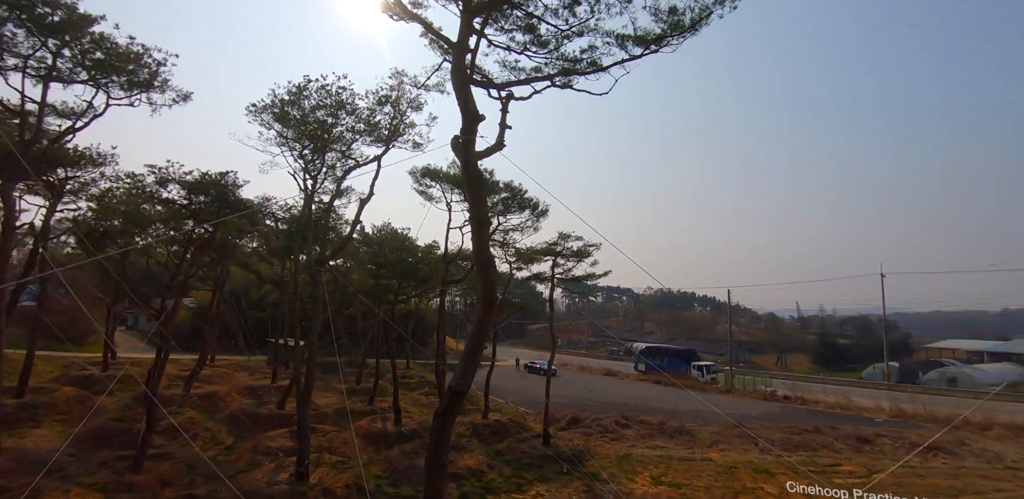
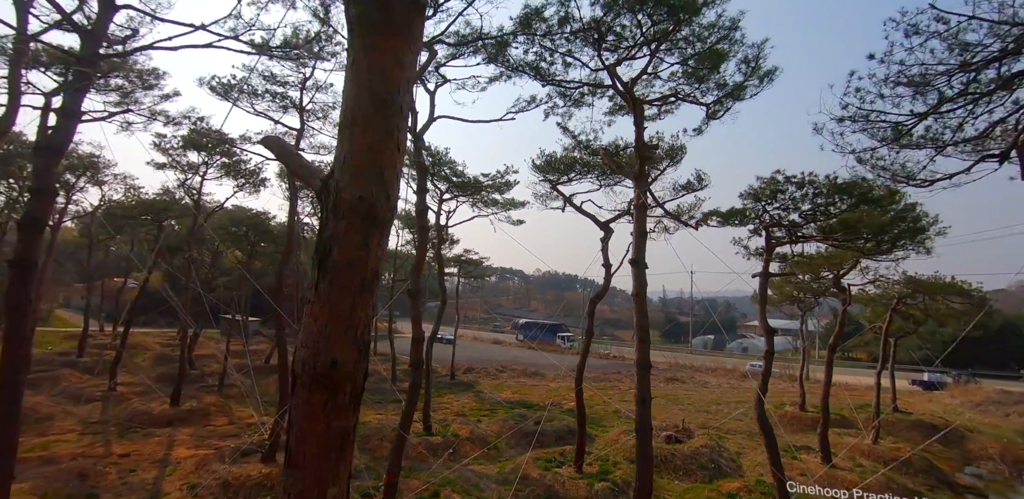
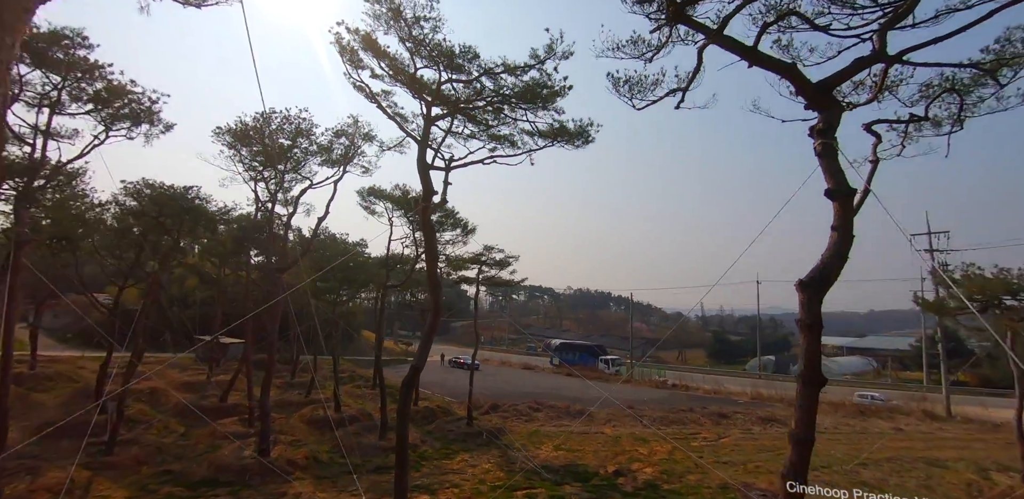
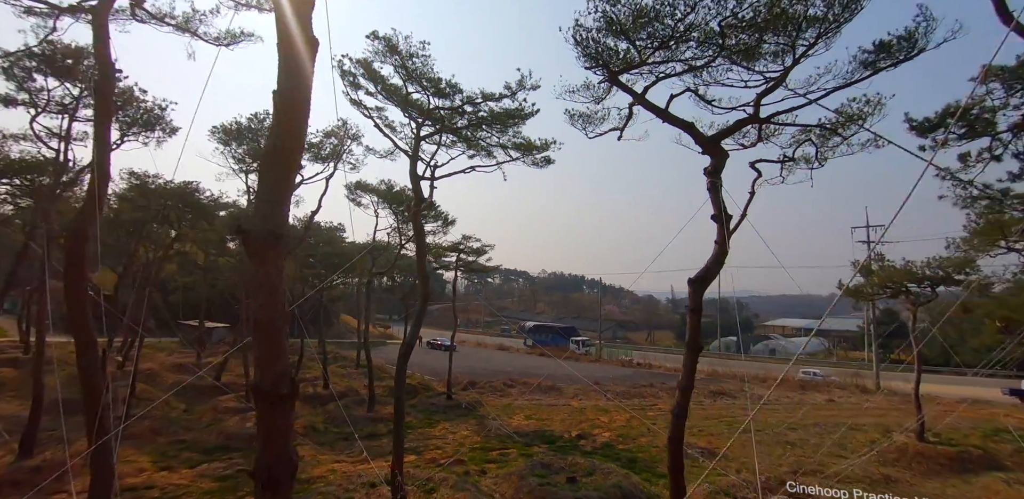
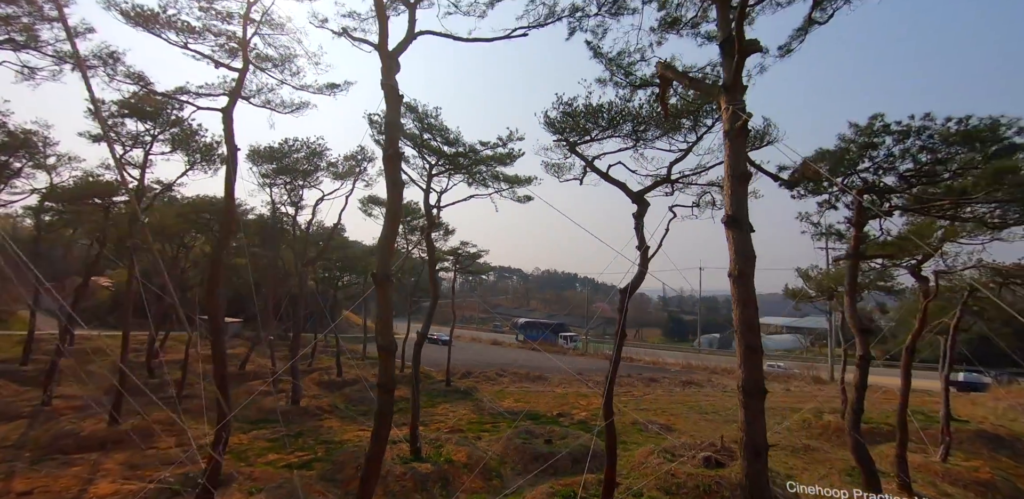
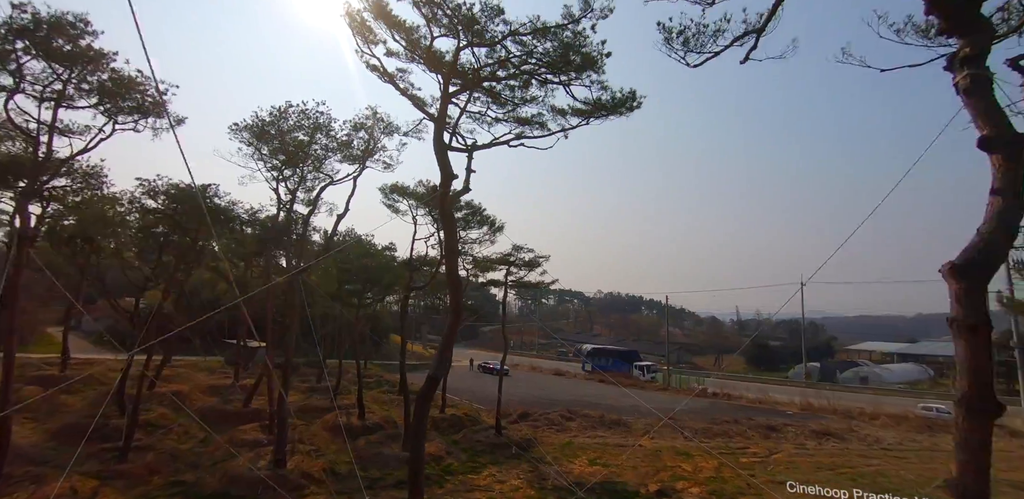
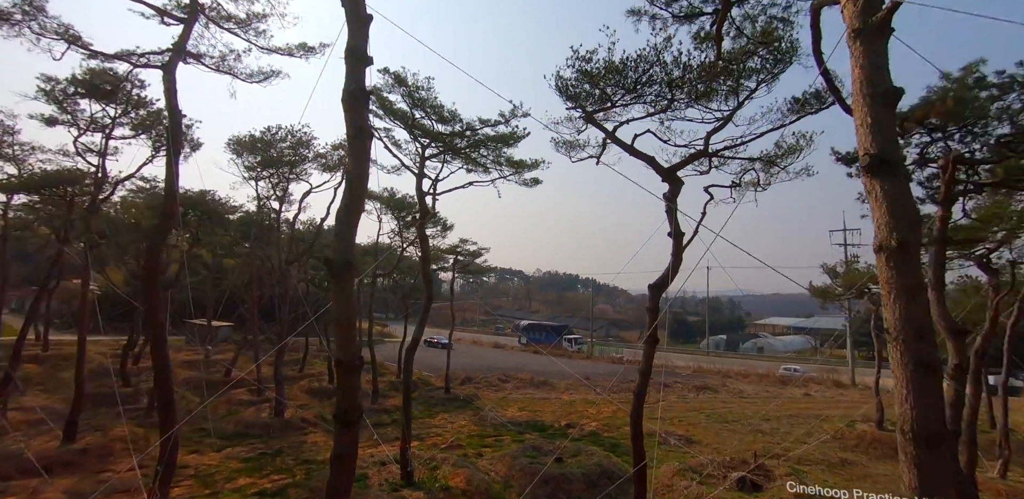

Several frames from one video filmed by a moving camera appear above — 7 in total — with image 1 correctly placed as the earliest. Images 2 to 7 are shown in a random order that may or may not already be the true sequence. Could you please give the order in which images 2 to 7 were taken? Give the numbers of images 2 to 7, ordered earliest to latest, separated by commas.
6, 3, 4, 7, 5, 2
